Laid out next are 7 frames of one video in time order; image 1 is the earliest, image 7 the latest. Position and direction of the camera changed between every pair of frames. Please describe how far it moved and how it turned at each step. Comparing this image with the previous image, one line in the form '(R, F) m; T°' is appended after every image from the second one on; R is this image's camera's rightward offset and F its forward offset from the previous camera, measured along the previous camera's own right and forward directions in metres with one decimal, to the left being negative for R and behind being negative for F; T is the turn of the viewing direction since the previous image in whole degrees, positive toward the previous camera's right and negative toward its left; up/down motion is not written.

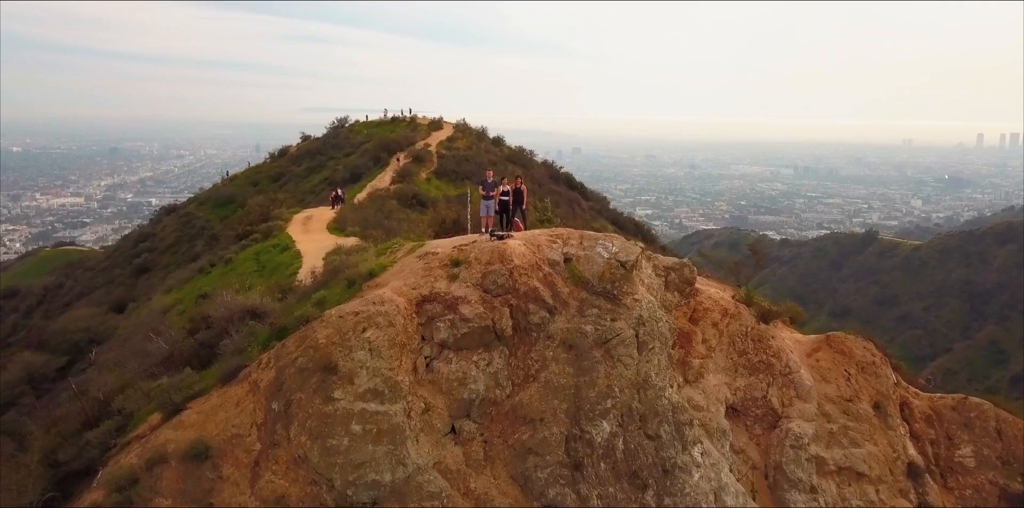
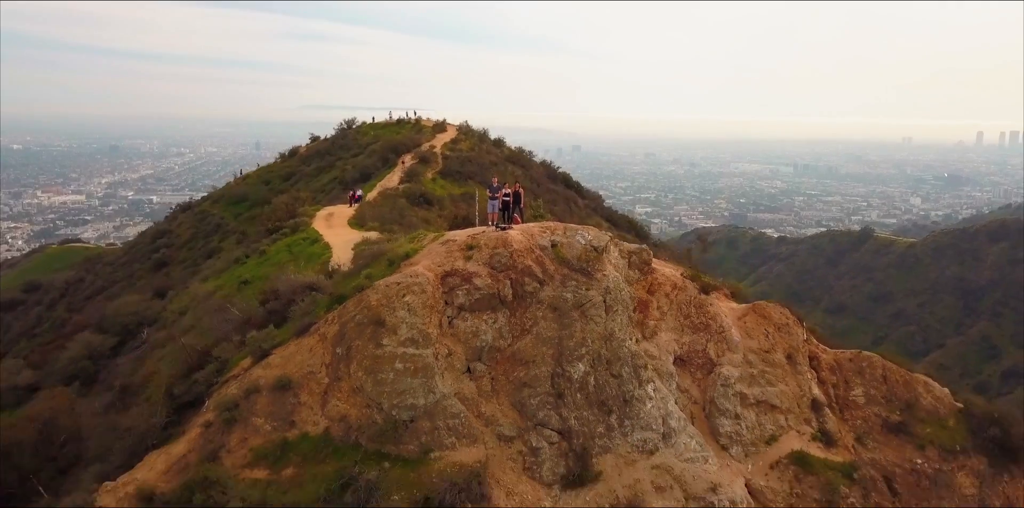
(0.0, -0.7) m; 0°
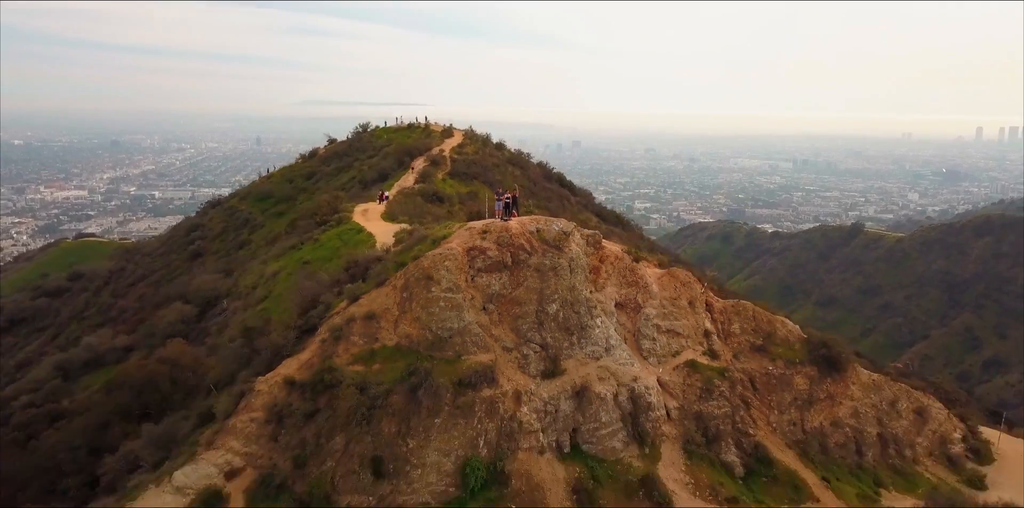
(0.0, -1.6) m; 0°
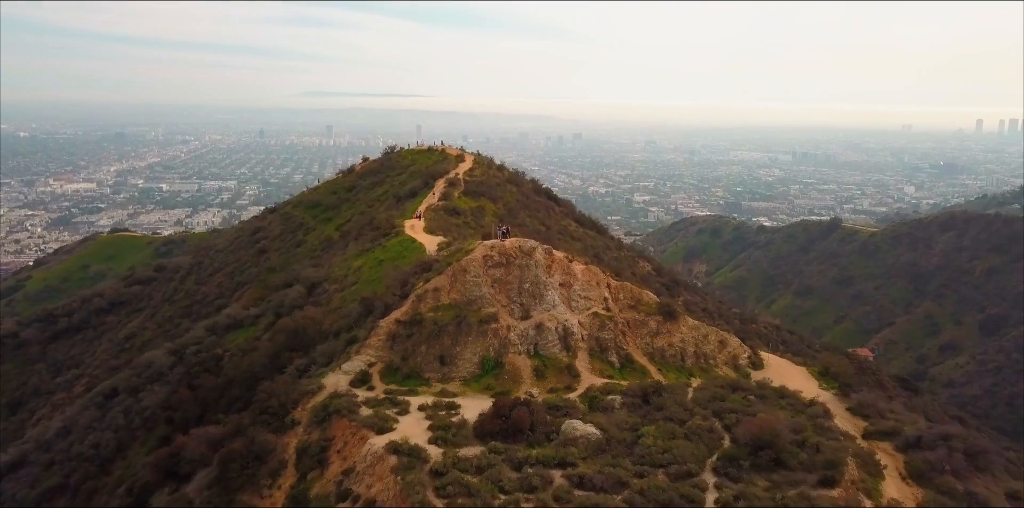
(+0.1, -4.3) m; 0°
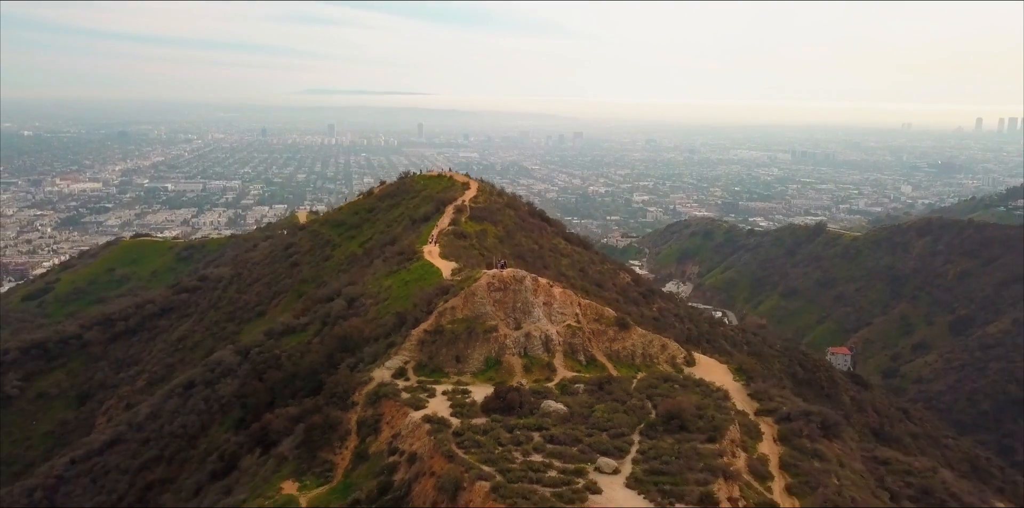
(+0.1, -3.2) m; 0°
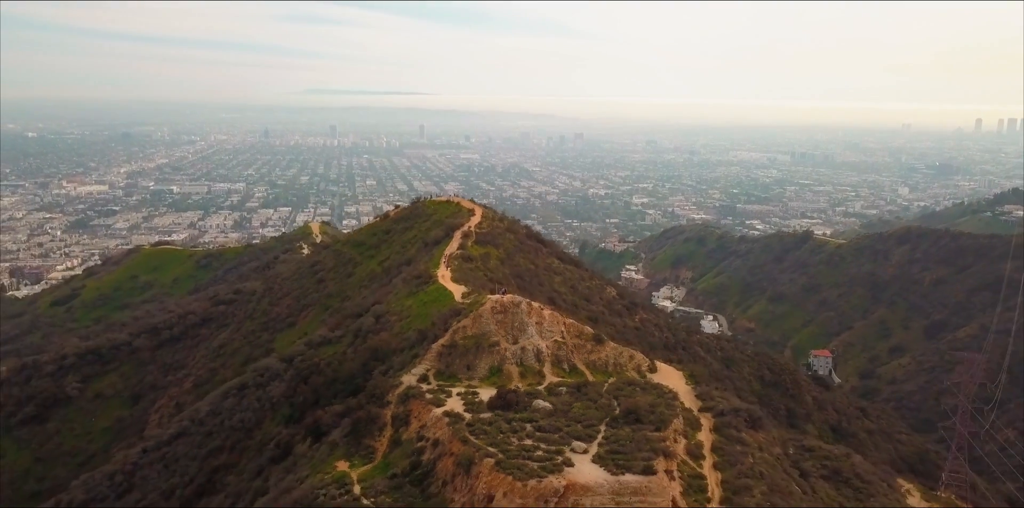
(+0.1, -3.2) m; 0°
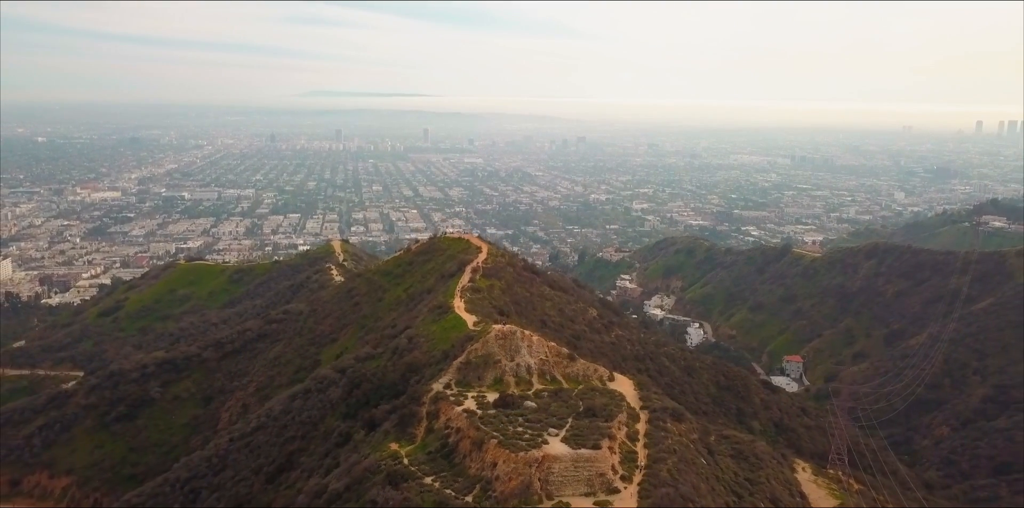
(+0.2, -6.0) m; 0°
